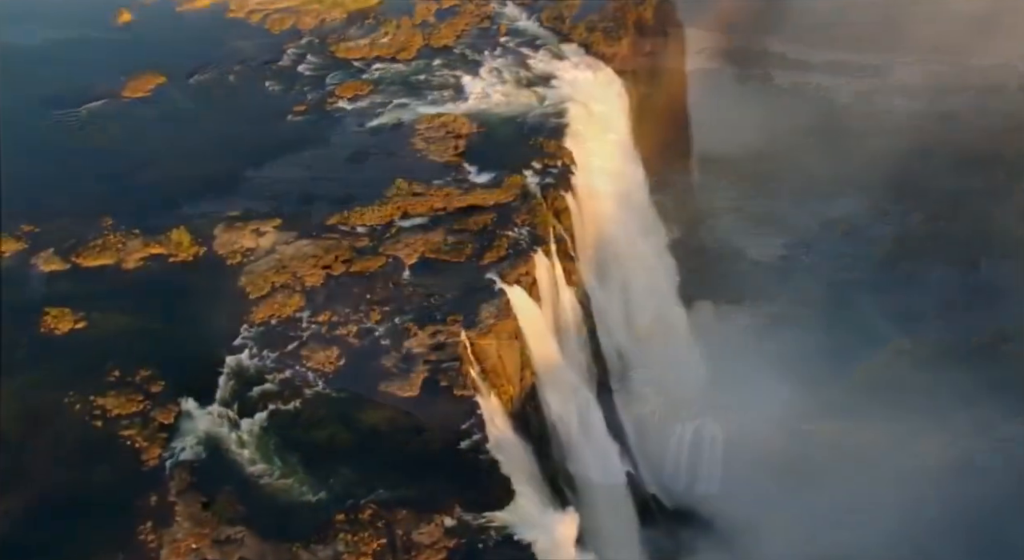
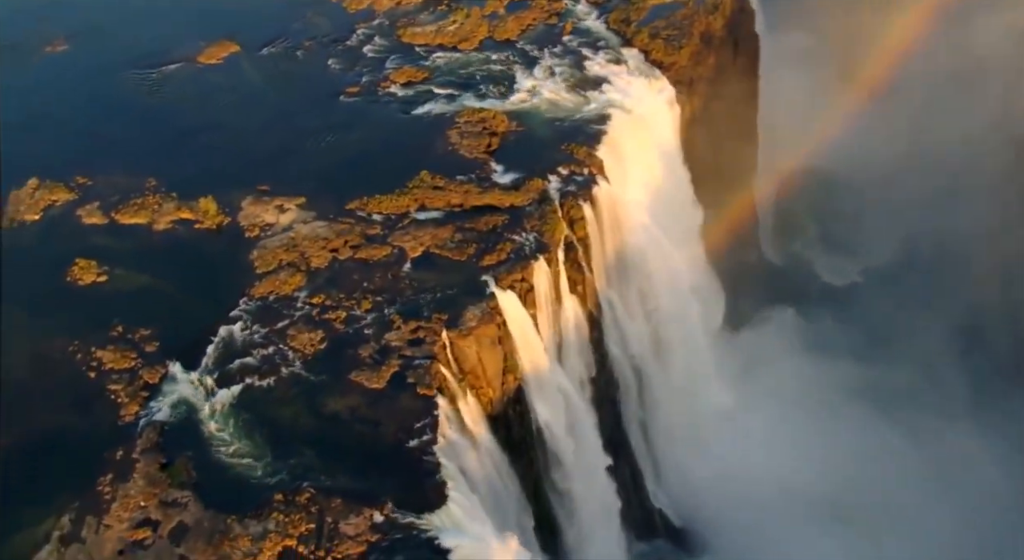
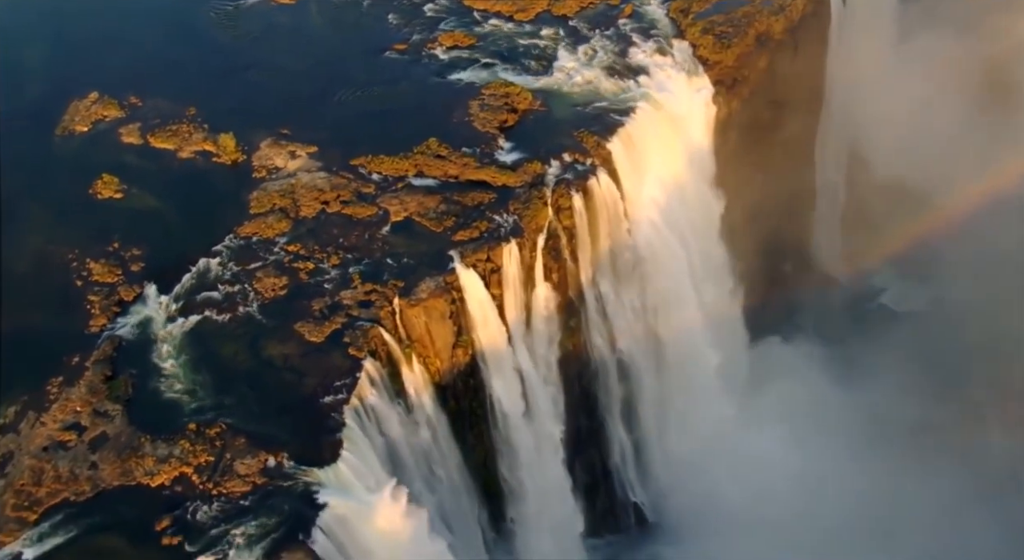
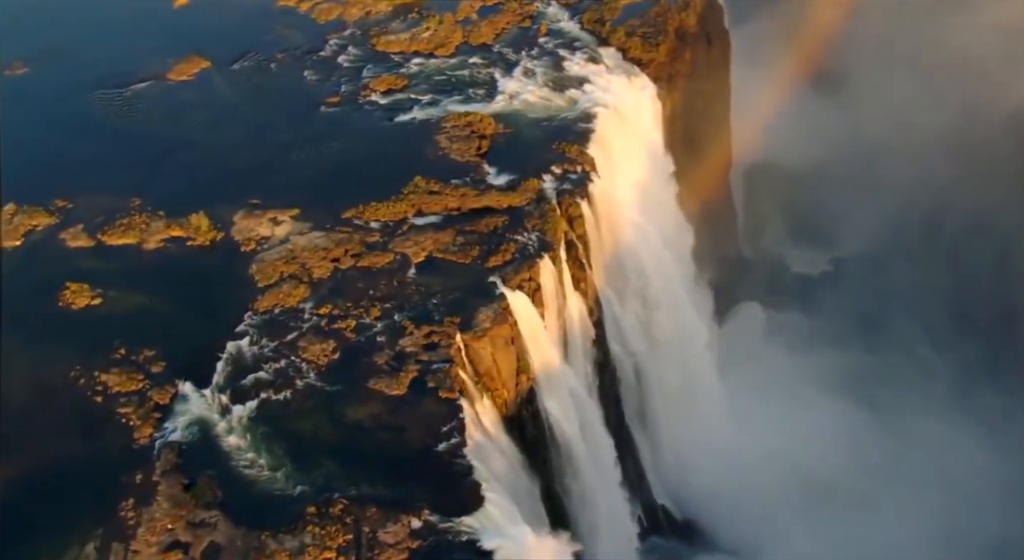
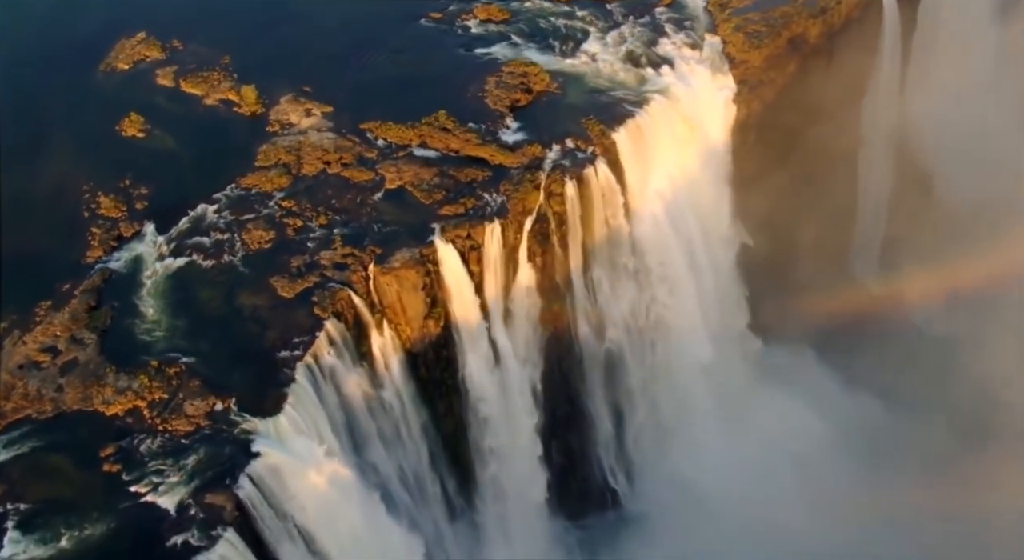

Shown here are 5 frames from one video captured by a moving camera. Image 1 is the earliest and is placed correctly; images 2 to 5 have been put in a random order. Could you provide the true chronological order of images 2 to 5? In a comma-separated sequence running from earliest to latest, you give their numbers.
4, 2, 3, 5
